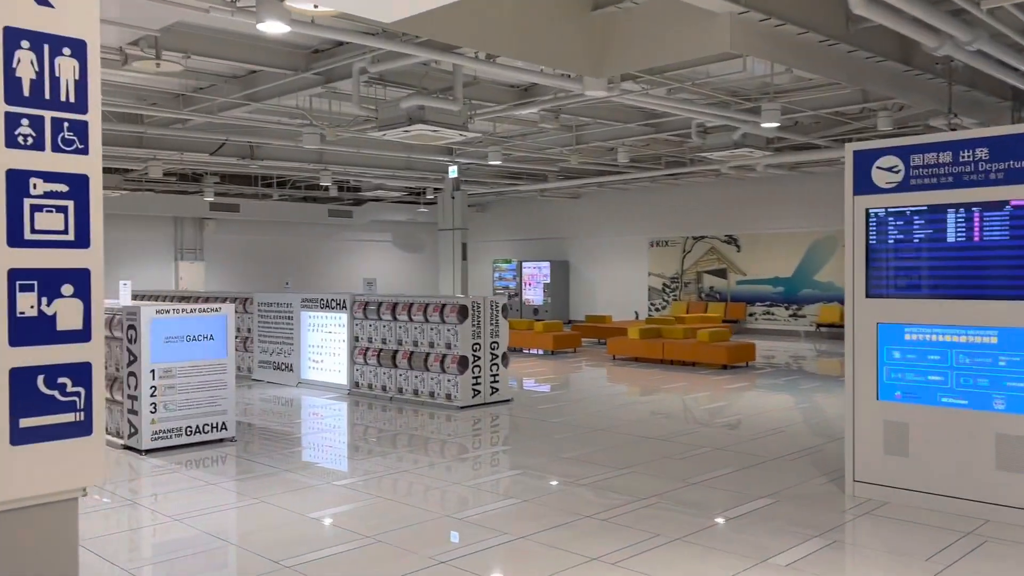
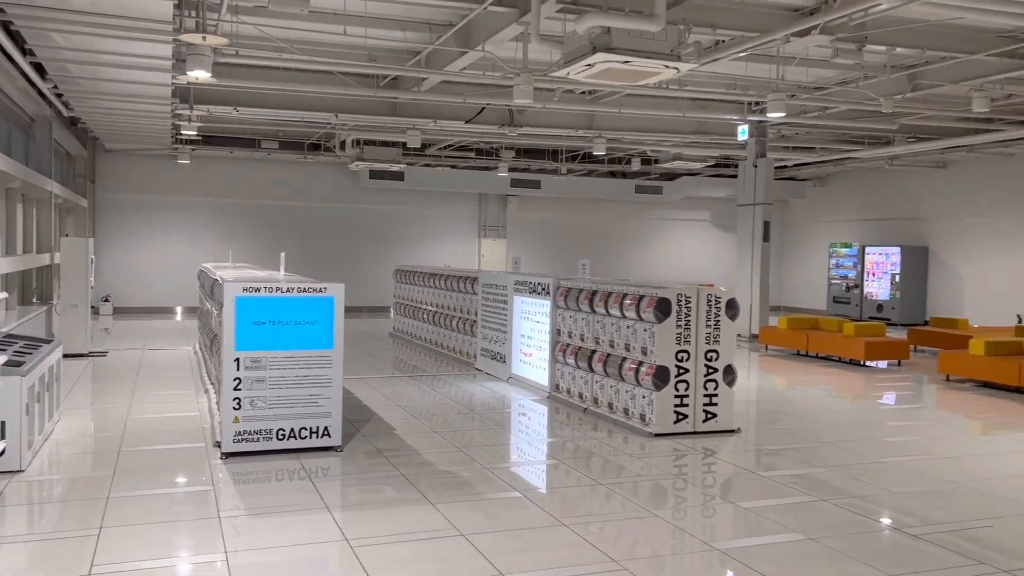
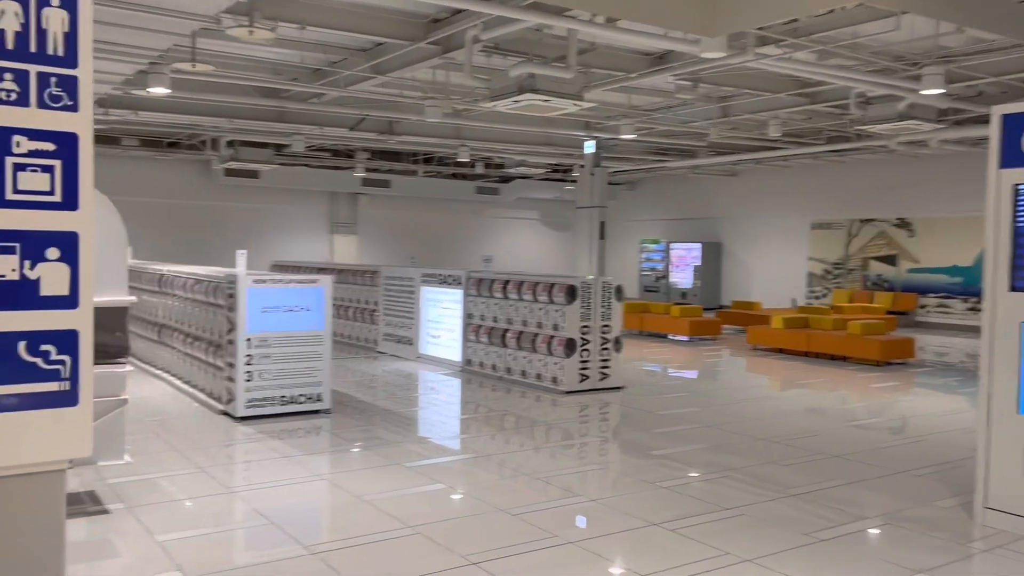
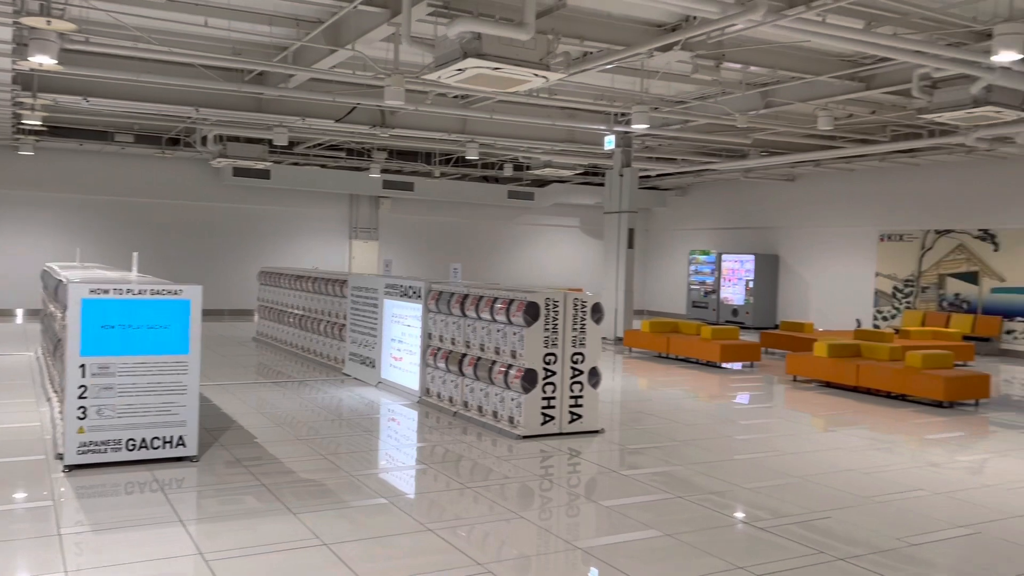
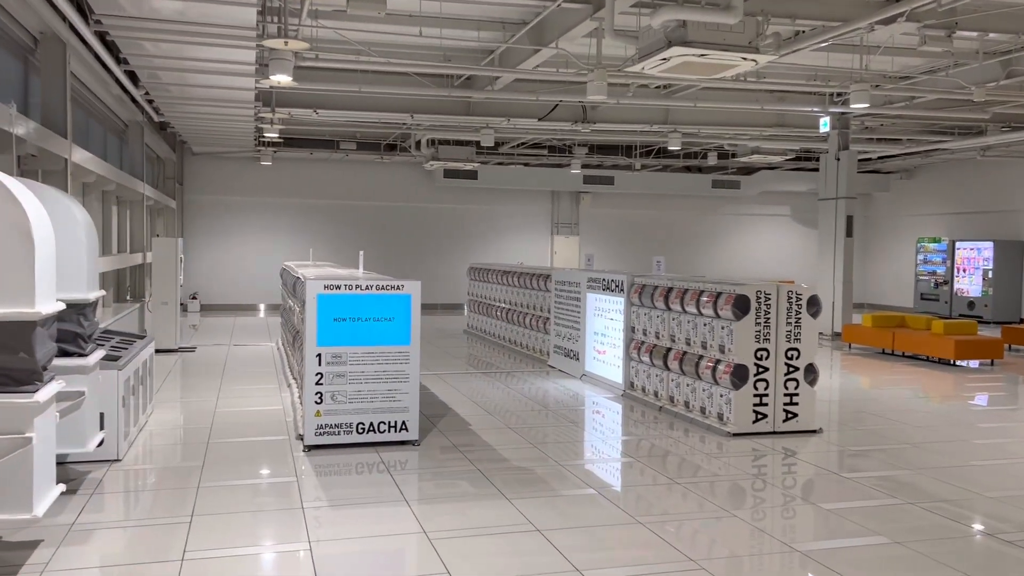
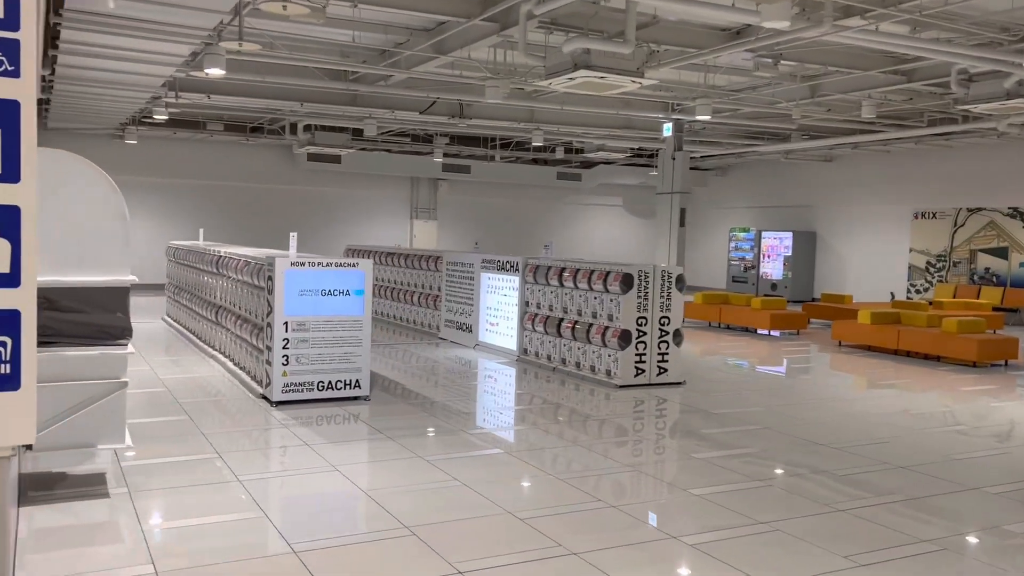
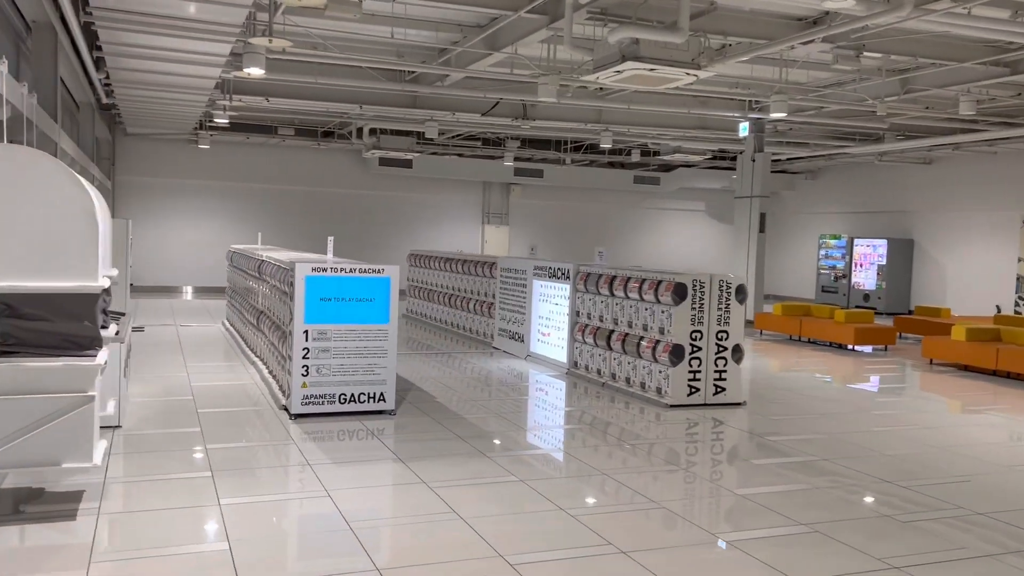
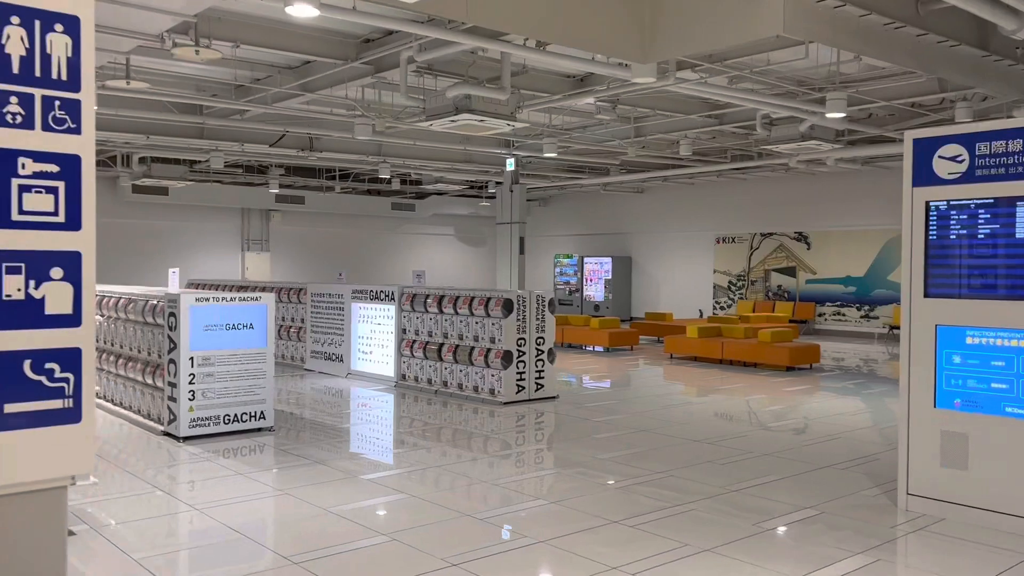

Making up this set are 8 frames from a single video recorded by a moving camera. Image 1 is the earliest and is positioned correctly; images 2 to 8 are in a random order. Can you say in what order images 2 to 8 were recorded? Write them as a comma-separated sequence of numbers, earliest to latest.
8, 3, 6, 7, 5, 2, 4
